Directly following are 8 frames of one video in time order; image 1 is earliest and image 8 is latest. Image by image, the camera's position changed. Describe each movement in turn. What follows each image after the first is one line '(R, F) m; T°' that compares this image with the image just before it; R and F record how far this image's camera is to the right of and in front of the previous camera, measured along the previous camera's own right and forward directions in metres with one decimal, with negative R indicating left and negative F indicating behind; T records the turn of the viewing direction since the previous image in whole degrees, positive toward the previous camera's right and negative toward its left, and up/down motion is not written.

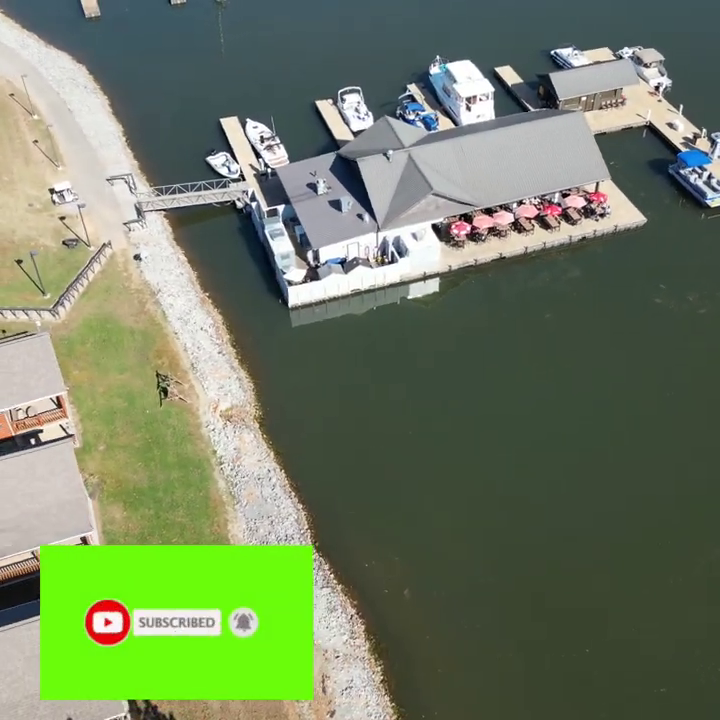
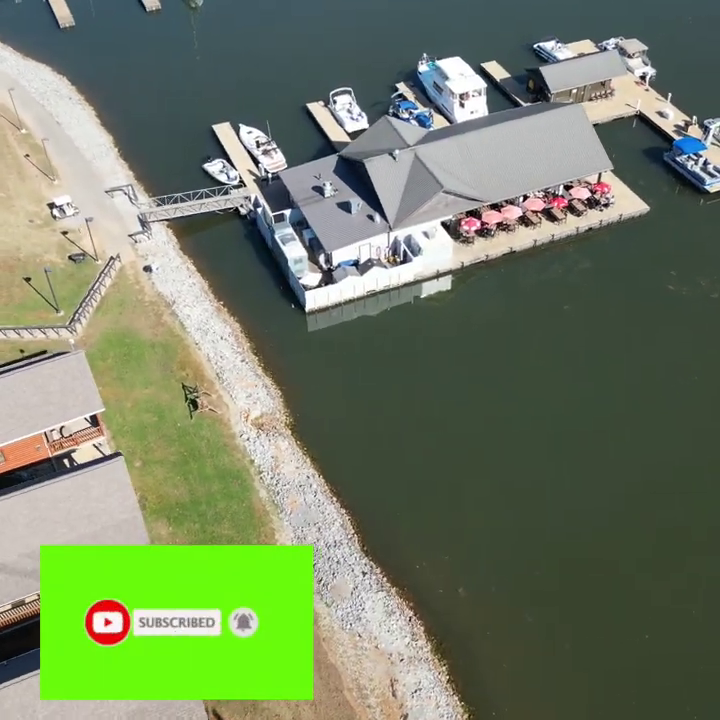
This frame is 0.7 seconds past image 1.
(-3.7, +0.3) m; +3°
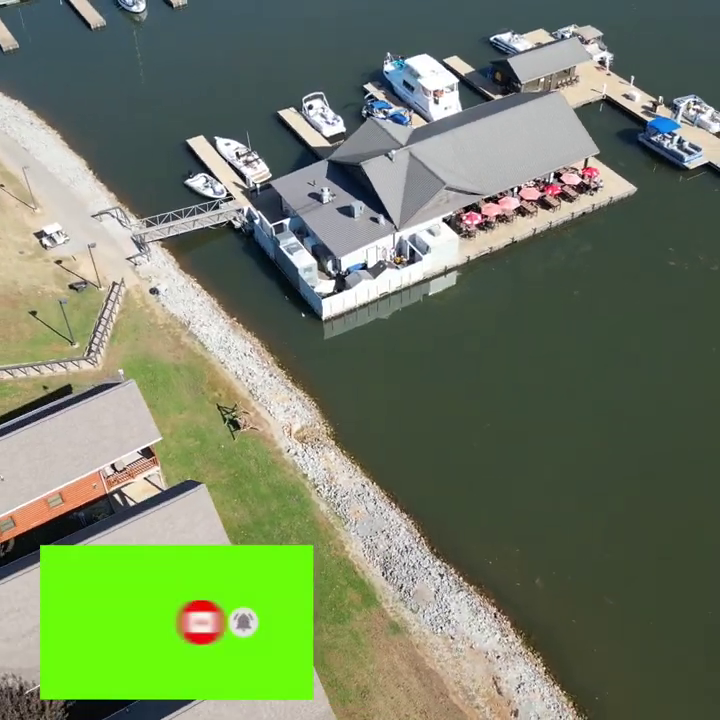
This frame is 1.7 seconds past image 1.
(-5.9, +0.6) m; +5°
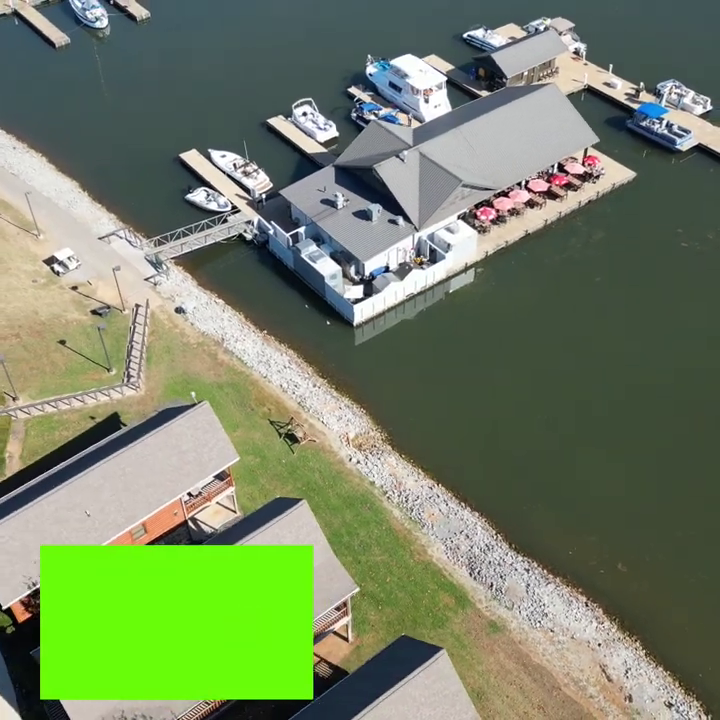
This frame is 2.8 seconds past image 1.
(-5.8, +0.5) m; +5°
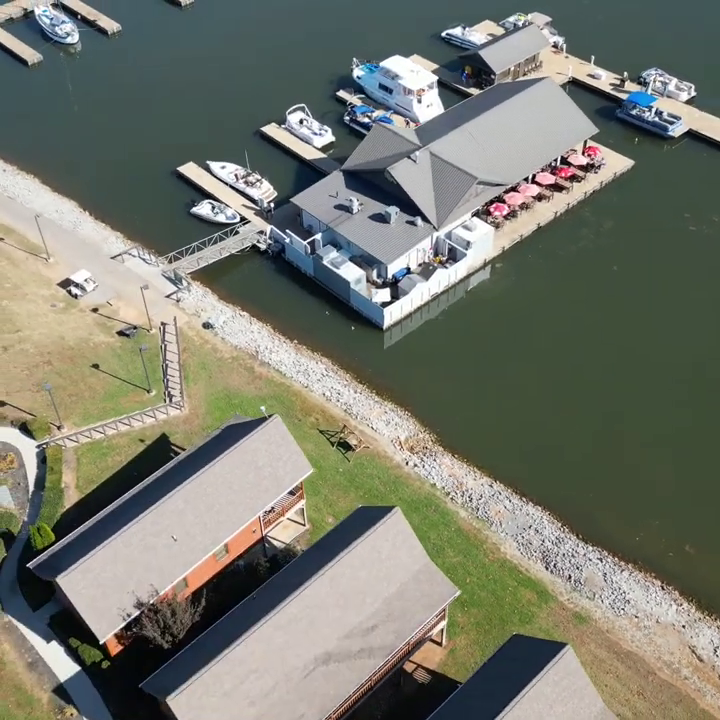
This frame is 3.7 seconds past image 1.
(-5.1, +0.4) m; +4°
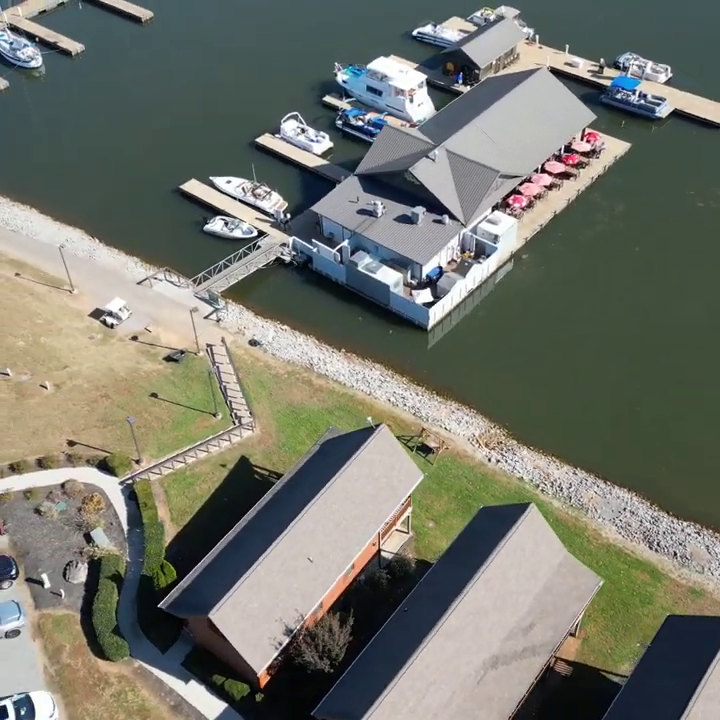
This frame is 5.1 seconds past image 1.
(-7.2, +0.6) m; +5°
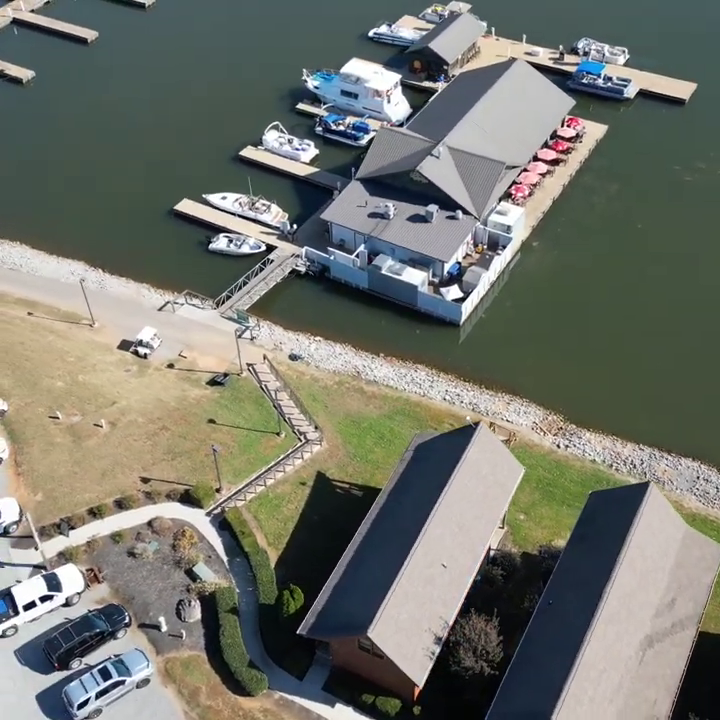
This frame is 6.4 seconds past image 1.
(-7.2, +0.7) m; +6°
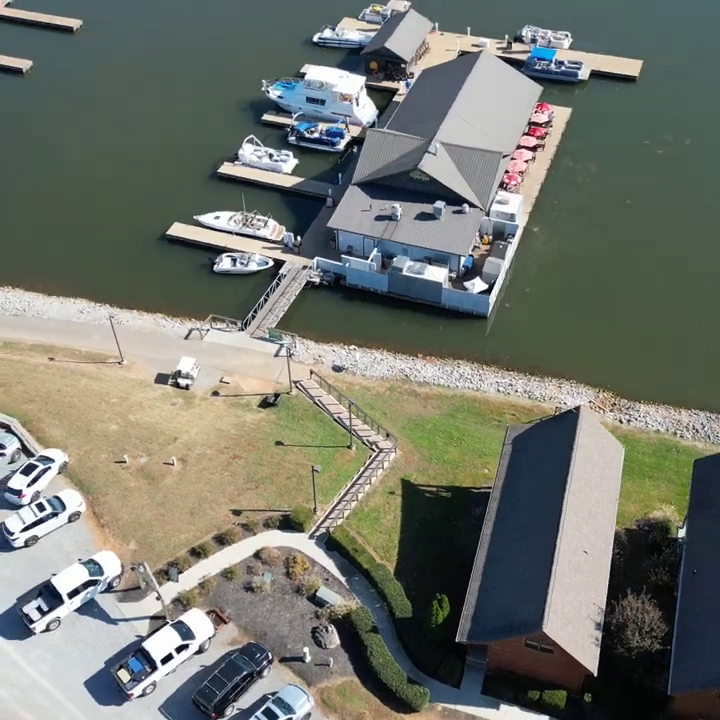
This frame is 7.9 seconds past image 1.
(-7.9, +0.9) m; +7°
